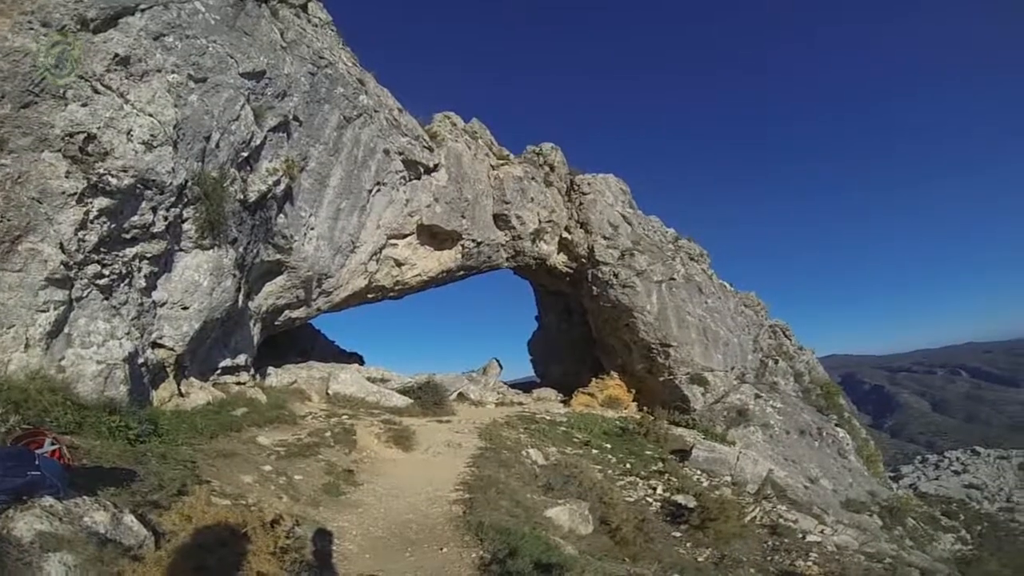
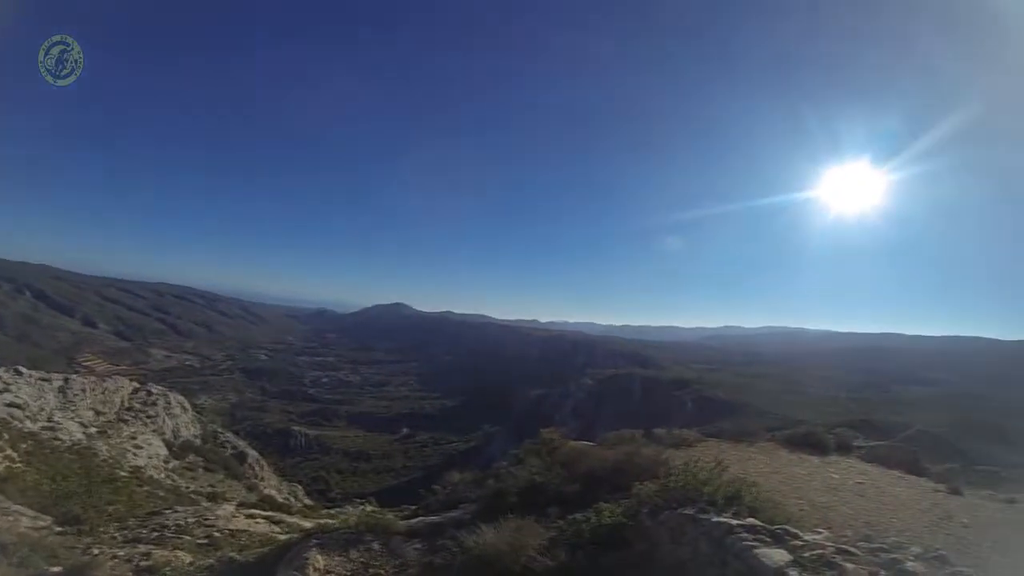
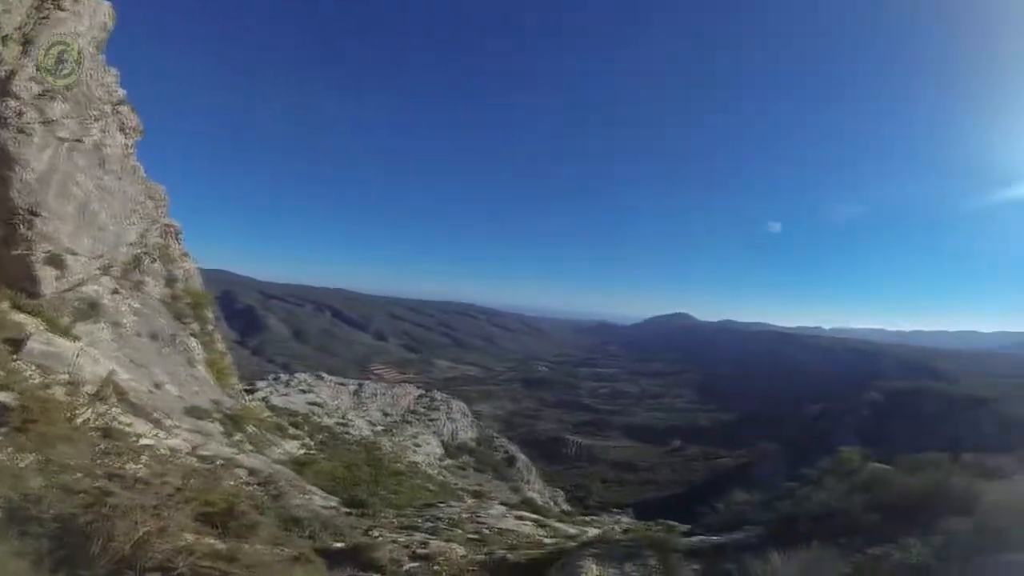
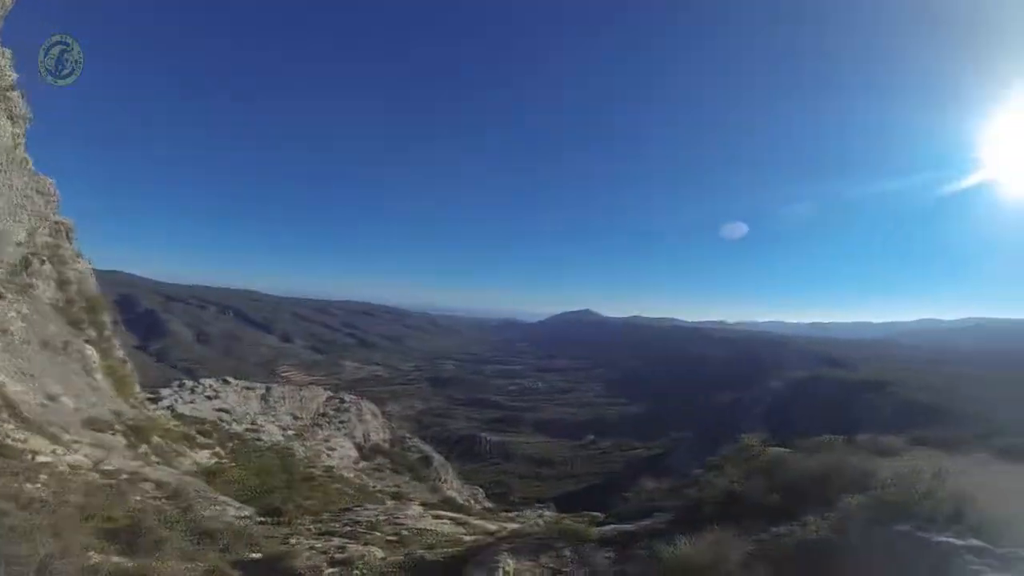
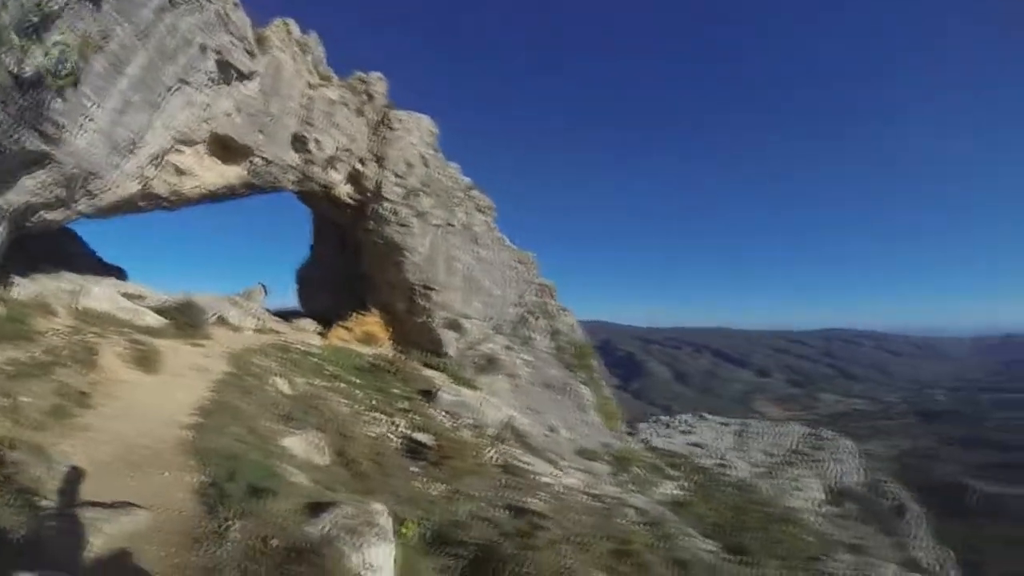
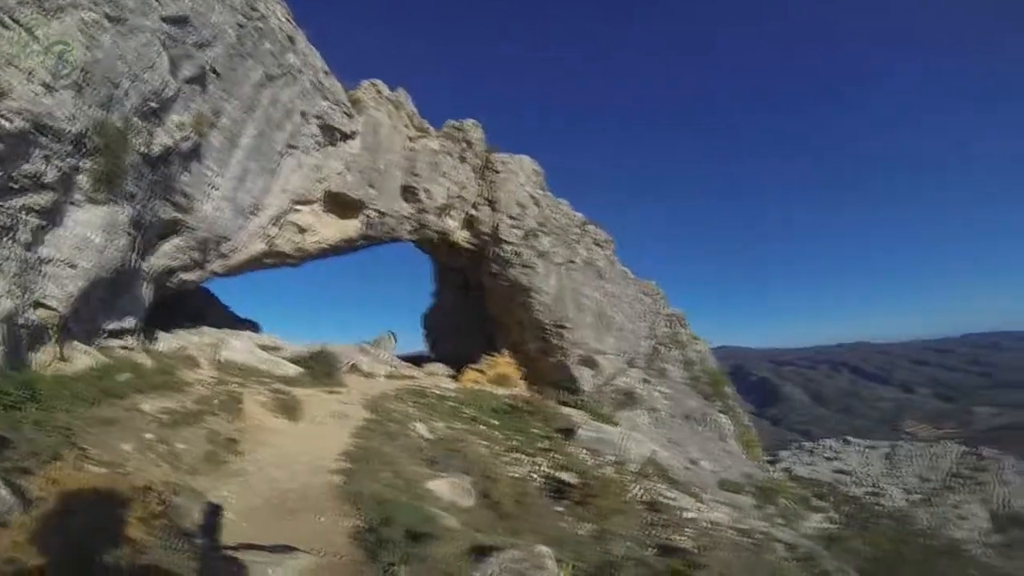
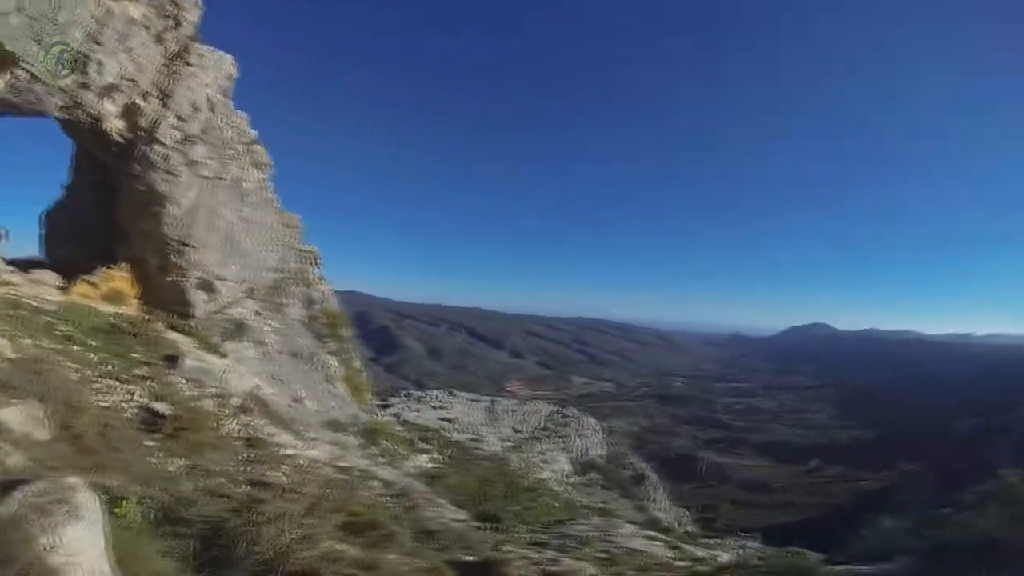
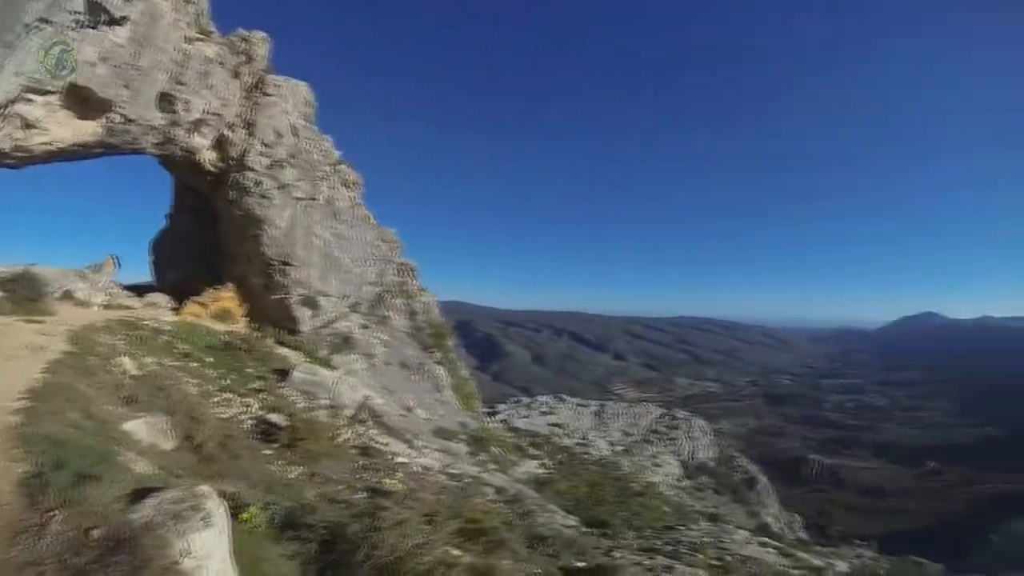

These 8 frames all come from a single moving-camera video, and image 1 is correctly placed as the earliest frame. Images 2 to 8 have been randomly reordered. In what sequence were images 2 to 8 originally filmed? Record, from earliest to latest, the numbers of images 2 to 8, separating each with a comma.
6, 5, 8, 7, 3, 4, 2
